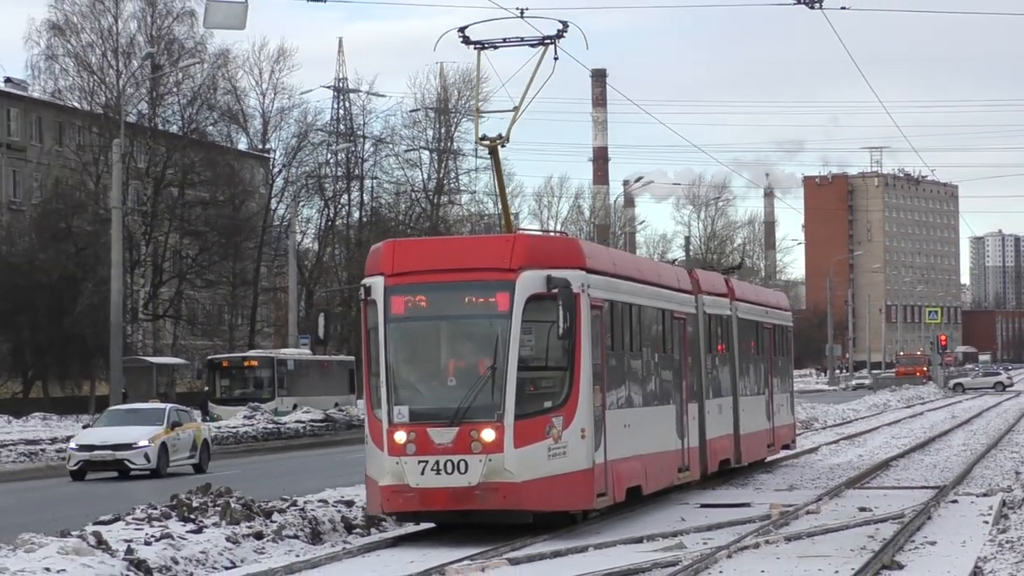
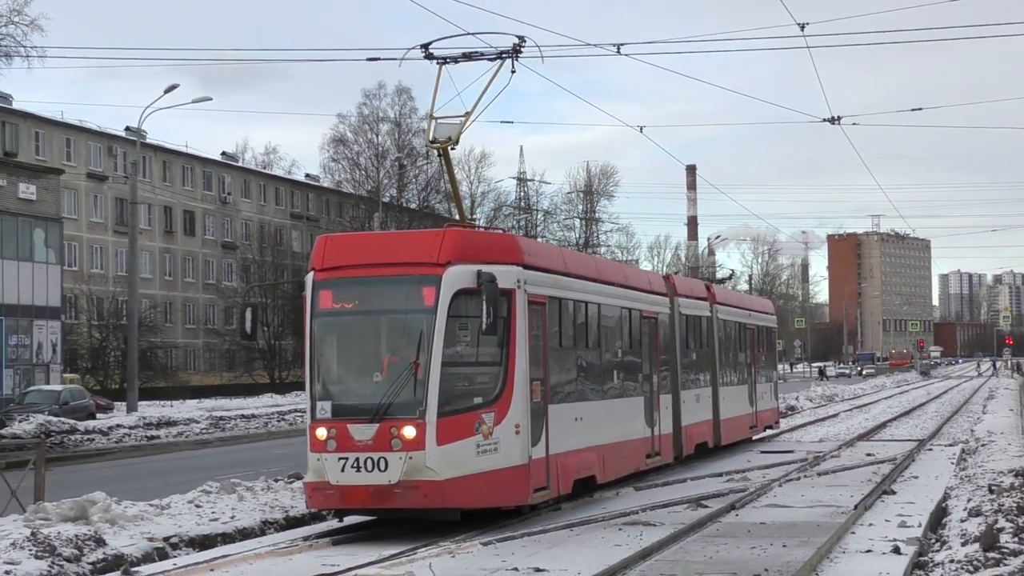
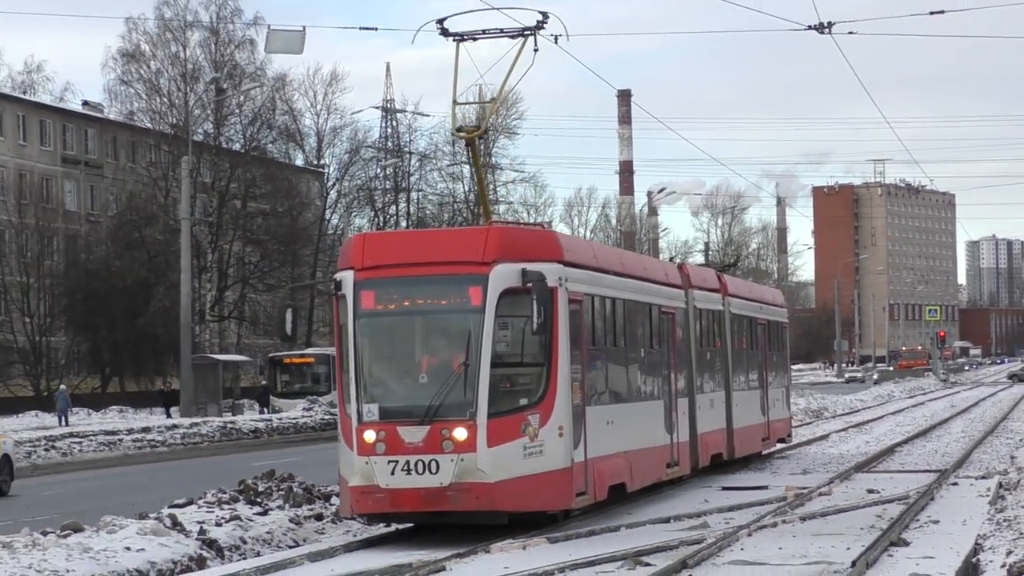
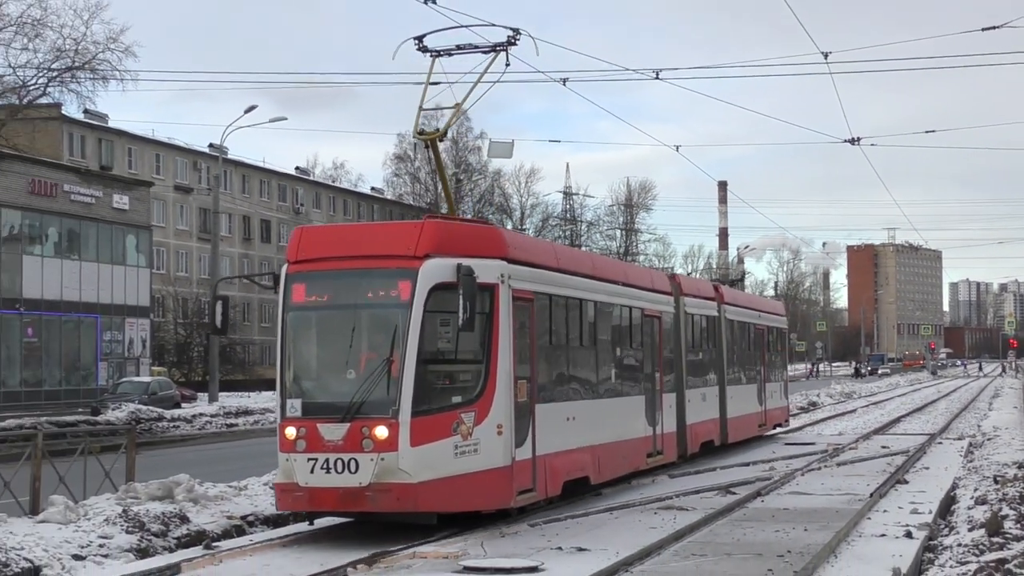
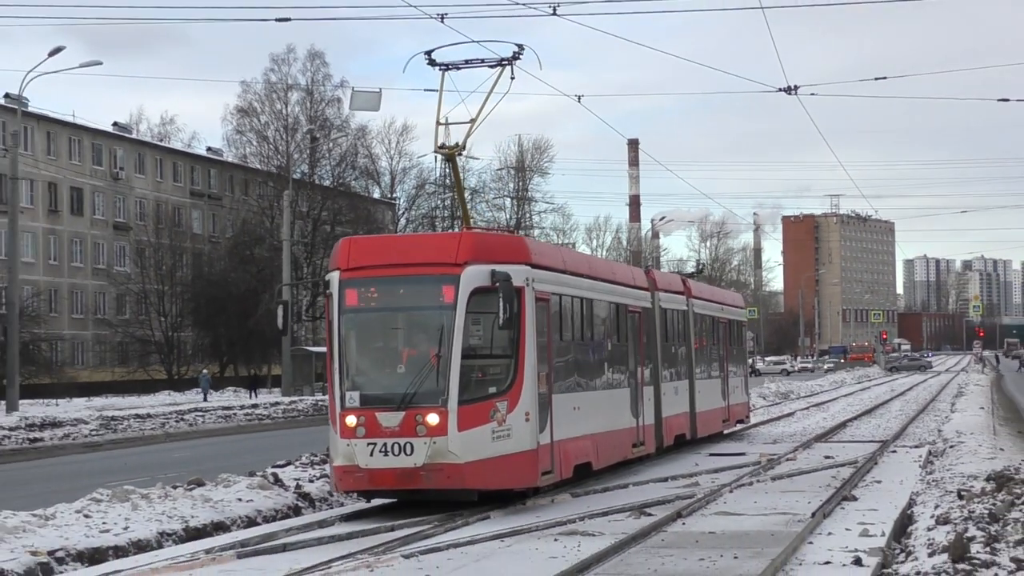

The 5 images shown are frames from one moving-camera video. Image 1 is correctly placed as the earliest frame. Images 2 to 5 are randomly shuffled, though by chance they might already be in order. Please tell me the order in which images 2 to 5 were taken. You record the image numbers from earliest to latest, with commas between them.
3, 5, 2, 4
